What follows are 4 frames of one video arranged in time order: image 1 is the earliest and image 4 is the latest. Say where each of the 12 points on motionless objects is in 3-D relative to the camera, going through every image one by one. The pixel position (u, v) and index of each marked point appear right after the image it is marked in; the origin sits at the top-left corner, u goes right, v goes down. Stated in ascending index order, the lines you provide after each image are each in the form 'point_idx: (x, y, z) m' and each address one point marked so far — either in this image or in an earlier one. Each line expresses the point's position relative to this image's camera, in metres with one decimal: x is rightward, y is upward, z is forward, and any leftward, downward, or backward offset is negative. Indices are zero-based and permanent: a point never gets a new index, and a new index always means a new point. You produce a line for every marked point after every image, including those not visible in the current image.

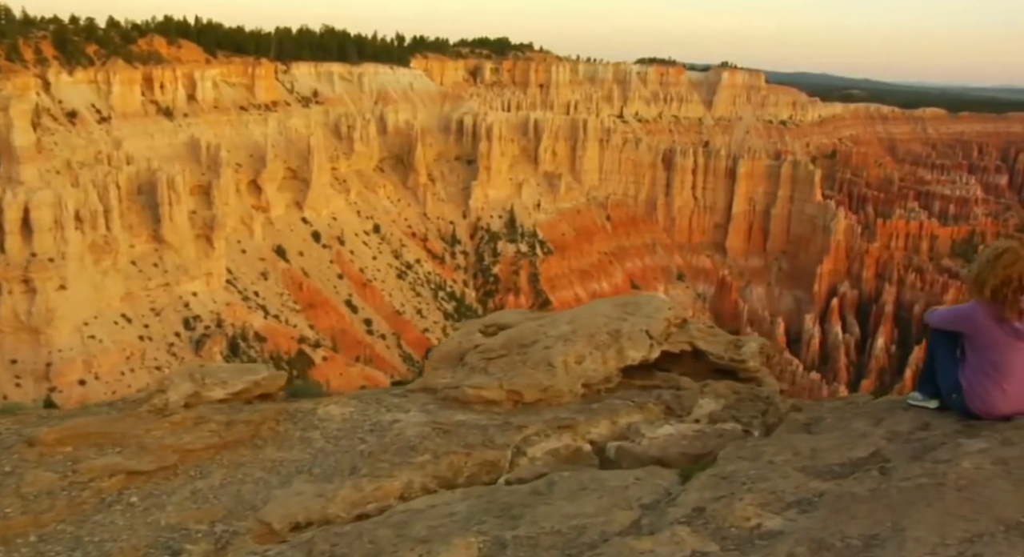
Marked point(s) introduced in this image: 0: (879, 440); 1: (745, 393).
0: (+2.5, -1.1, +5.3) m
1: (+2.4, -1.2, +8.0) m
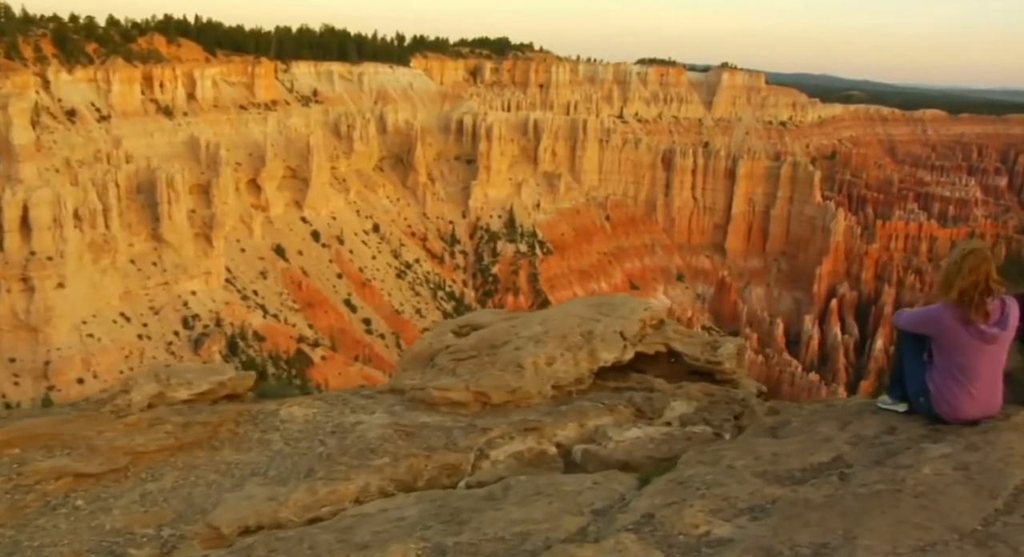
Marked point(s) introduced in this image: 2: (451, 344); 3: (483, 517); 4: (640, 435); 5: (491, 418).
0: (+2.2, -1.1, +5.2) m
1: (+2.1, -1.2, +7.9) m
2: (-0.7, -0.7, +8.0) m
3: (-0.2, -1.4, +4.4) m
4: (+1.1, -1.3, +6.5) m
5: (-0.2, -1.2, +6.8) m
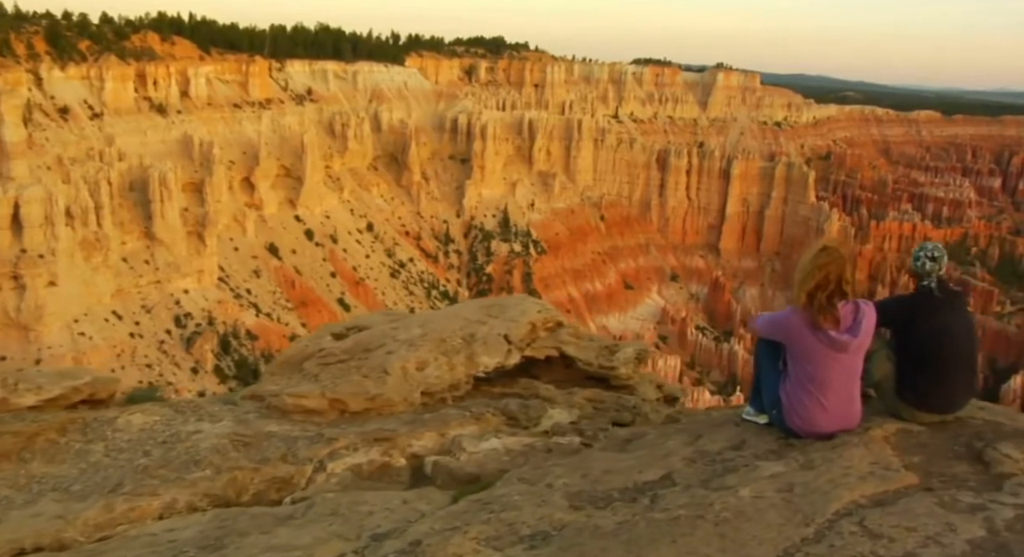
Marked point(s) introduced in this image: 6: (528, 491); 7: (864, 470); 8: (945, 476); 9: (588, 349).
0: (+1.0, -1.1, +4.7) m
1: (+0.9, -1.2, +7.4) m
2: (-1.9, -0.7, +7.6) m
3: (-1.4, -1.3, +3.9) m
4: (-0.1, -1.3, +6.1) m
5: (-1.4, -1.2, +6.4) m
6: (+0.1, -1.2, +4.4) m
7: (+2.0, -1.1, +4.4) m
8: (+2.5, -1.2, +4.5) m
9: (+0.8, -0.8, +8.1) m
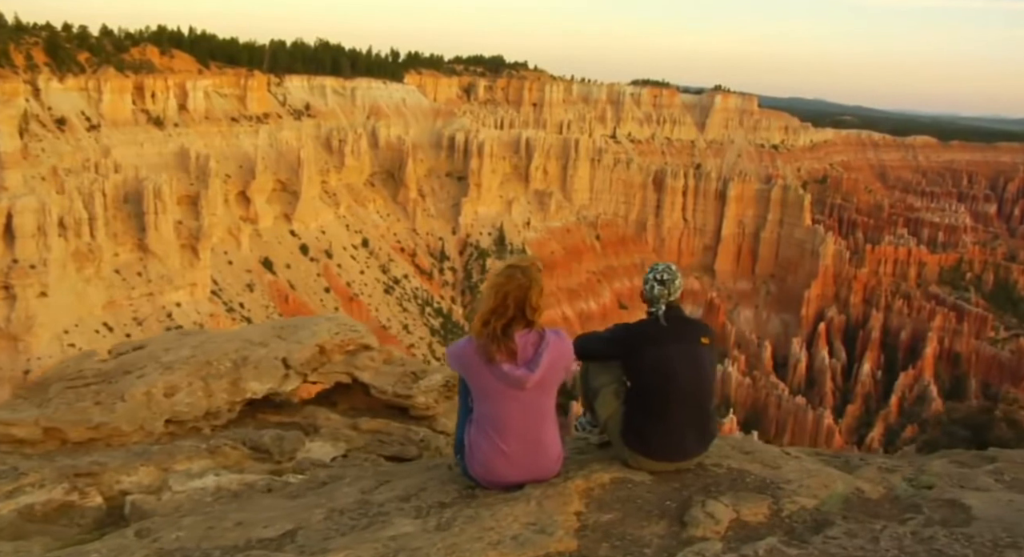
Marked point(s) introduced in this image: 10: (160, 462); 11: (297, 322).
0: (-1.0, -1.2, +4.0) m
1: (-1.1, -1.4, +6.7) m
2: (-3.8, -0.8, +6.9) m
3: (-3.4, -1.4, +3.2) m
4: (-2.1, -1.4, +5.4) m
5: (-3.4, -1.3, +5.7) m
6: (-1.9, -1.3, +3.7) m
7: (0.0, -1.2, +3.7) m
8: (+0.5, -1.3, +3.8) m
9: (-1.2, -0.9, +7.4) m
10: (-2.6, -1.4, +5.7) m
11: (-2.1, -0.4, +7.6) m
